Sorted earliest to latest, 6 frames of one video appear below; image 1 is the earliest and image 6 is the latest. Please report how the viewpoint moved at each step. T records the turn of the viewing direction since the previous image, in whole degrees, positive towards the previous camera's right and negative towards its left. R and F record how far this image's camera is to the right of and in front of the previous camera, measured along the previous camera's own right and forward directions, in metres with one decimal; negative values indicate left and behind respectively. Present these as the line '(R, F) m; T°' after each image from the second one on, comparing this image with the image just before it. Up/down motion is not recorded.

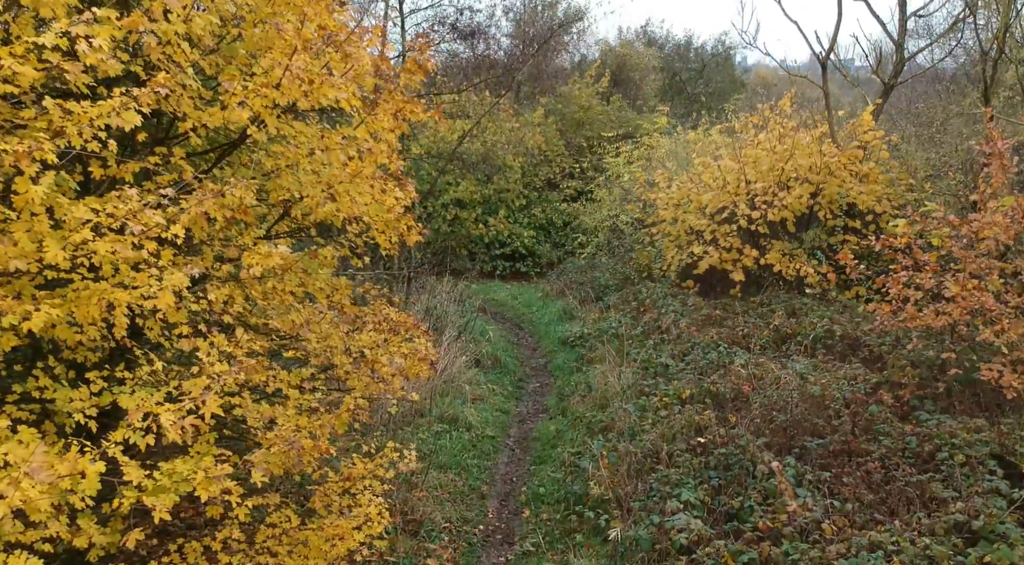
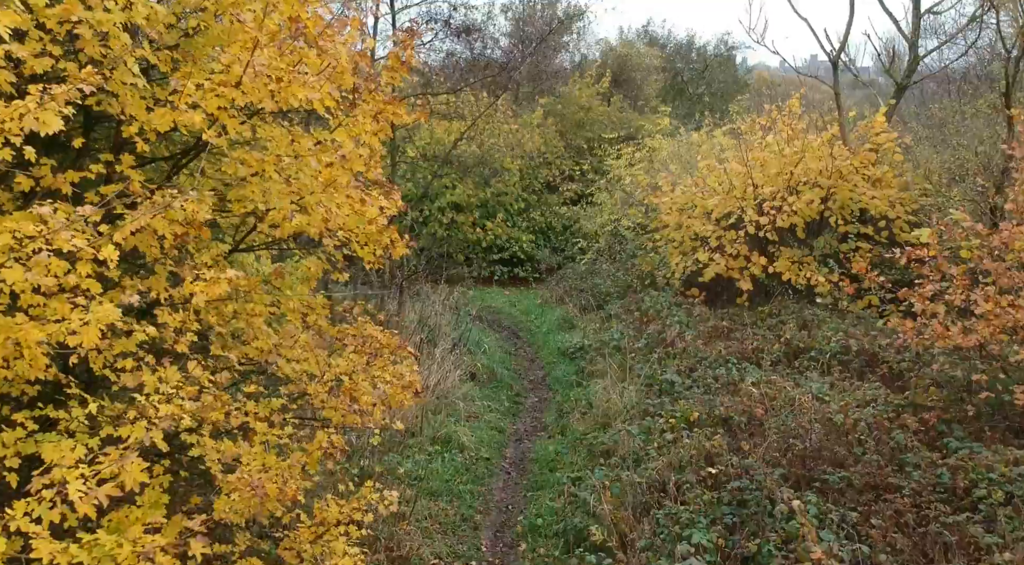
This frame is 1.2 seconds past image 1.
(0.0, +0.6) m; 0°
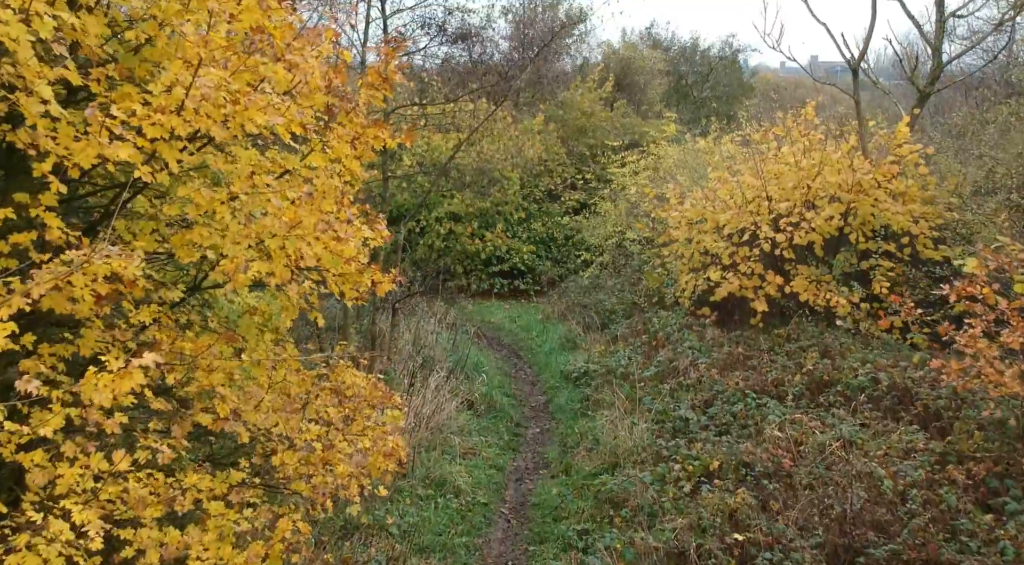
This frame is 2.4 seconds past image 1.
(0.0, +0.8) m; 0°
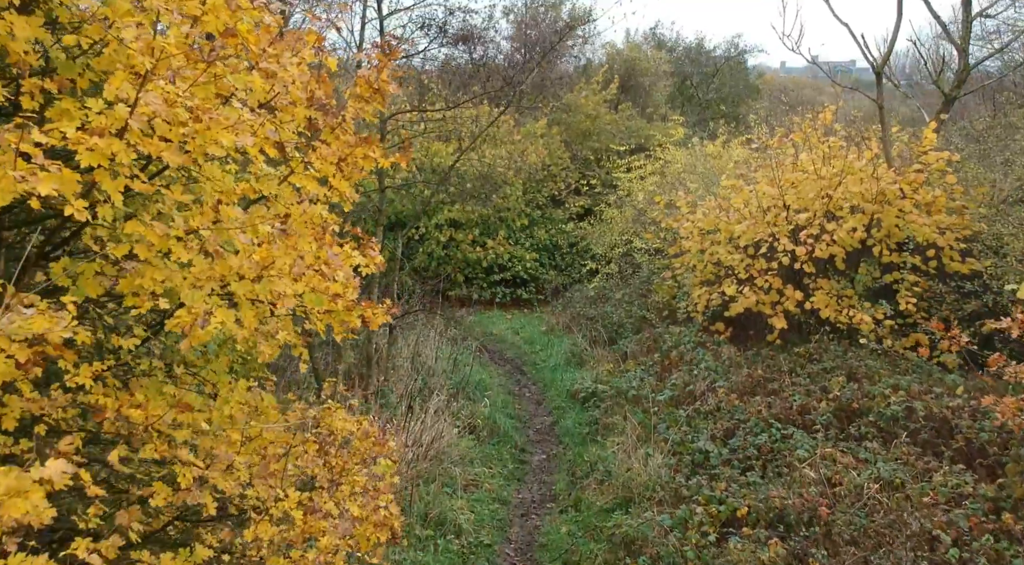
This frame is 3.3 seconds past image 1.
(0.0, +0.7) m; 0°
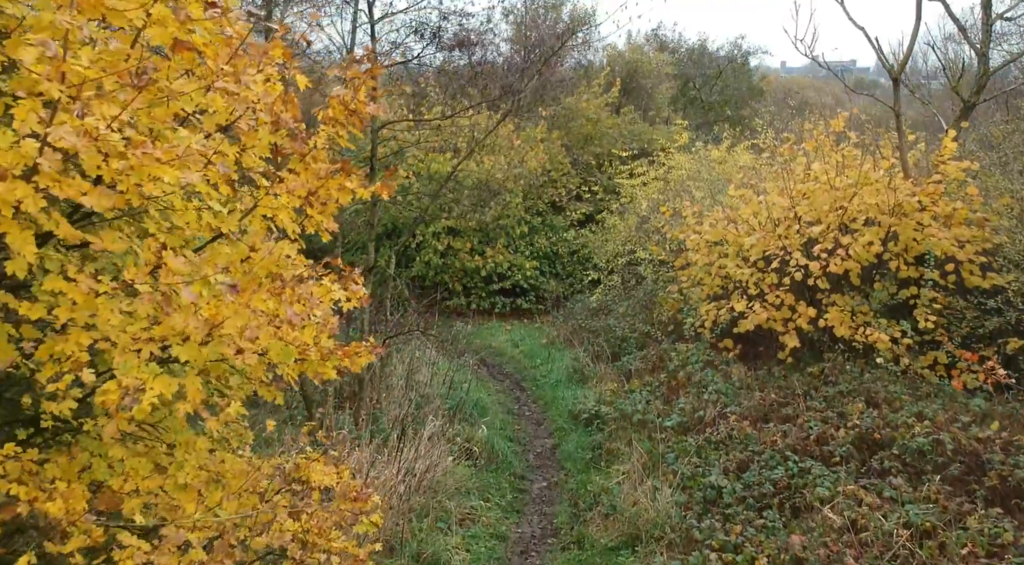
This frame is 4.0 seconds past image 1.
(0.0, +0.5) m; 0°
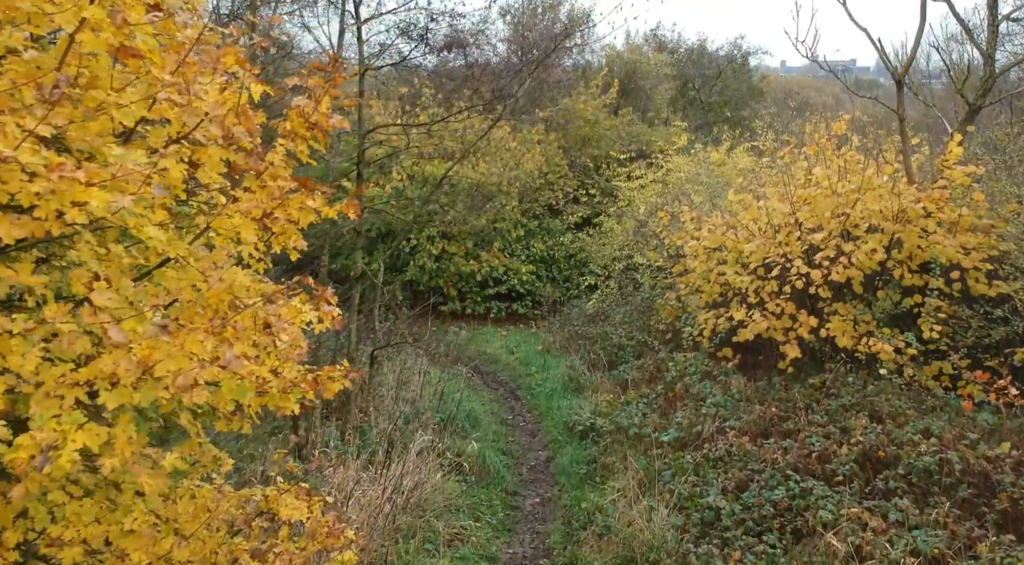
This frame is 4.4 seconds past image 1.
(+0.1, +0.3) m; 0°
